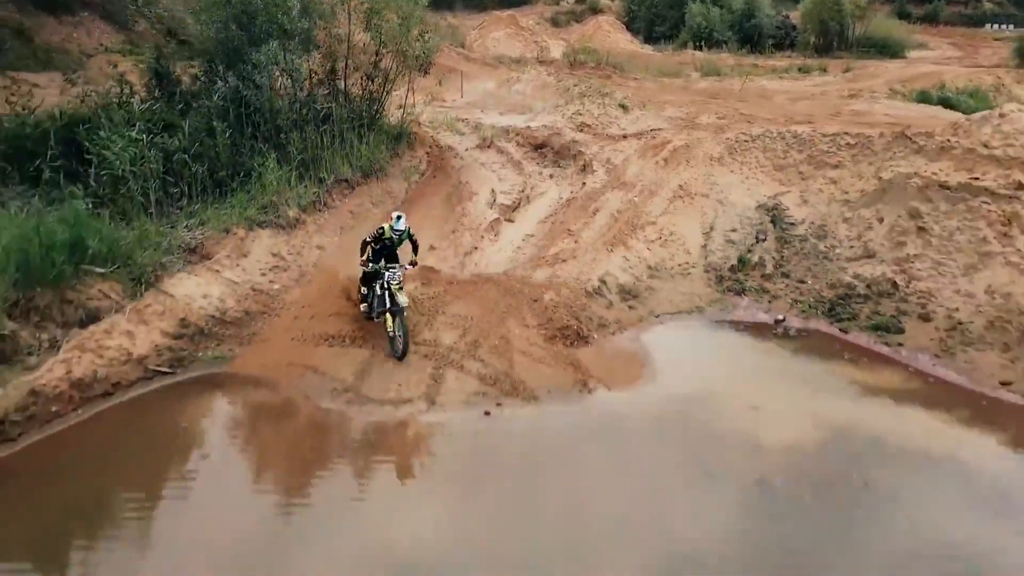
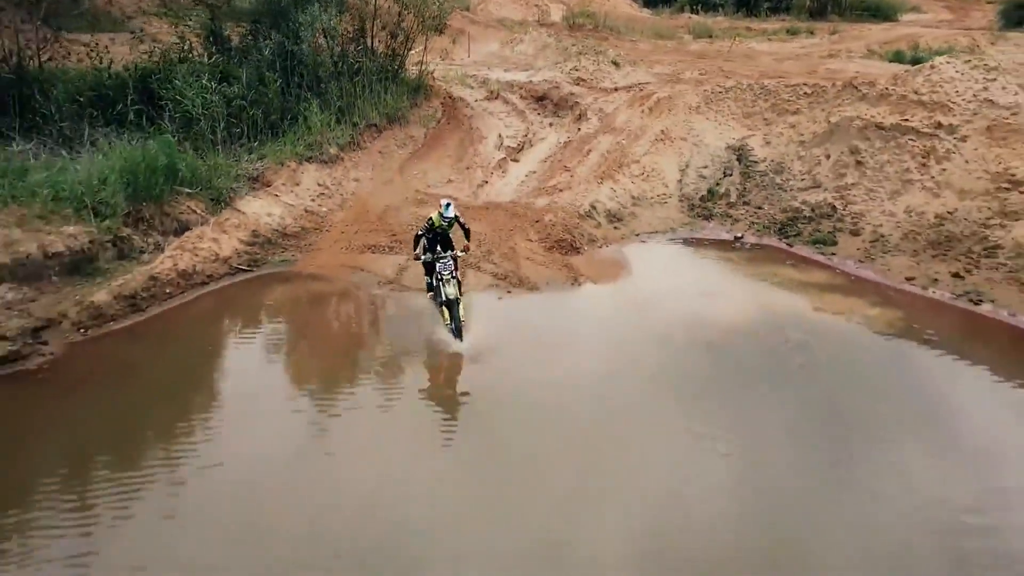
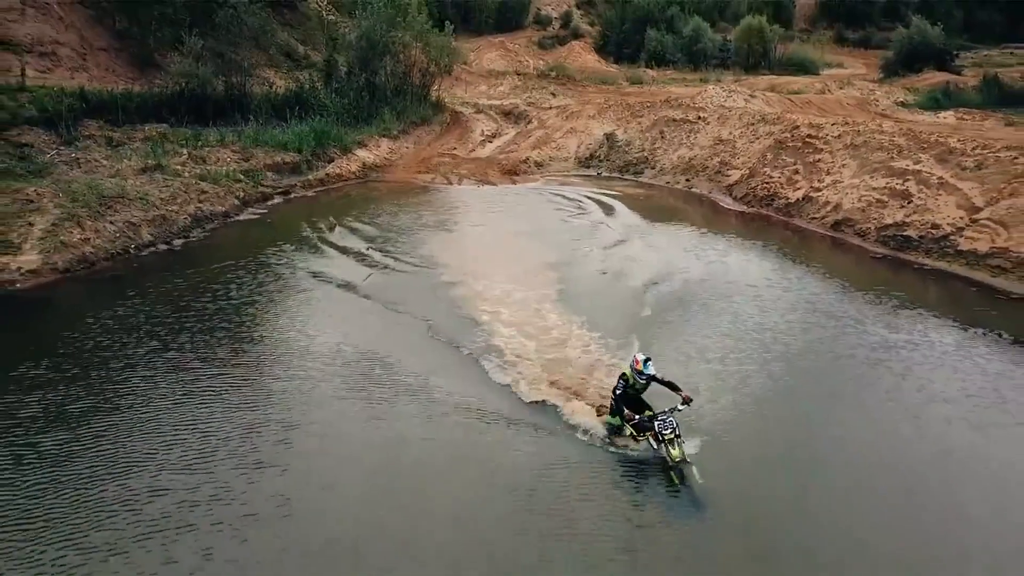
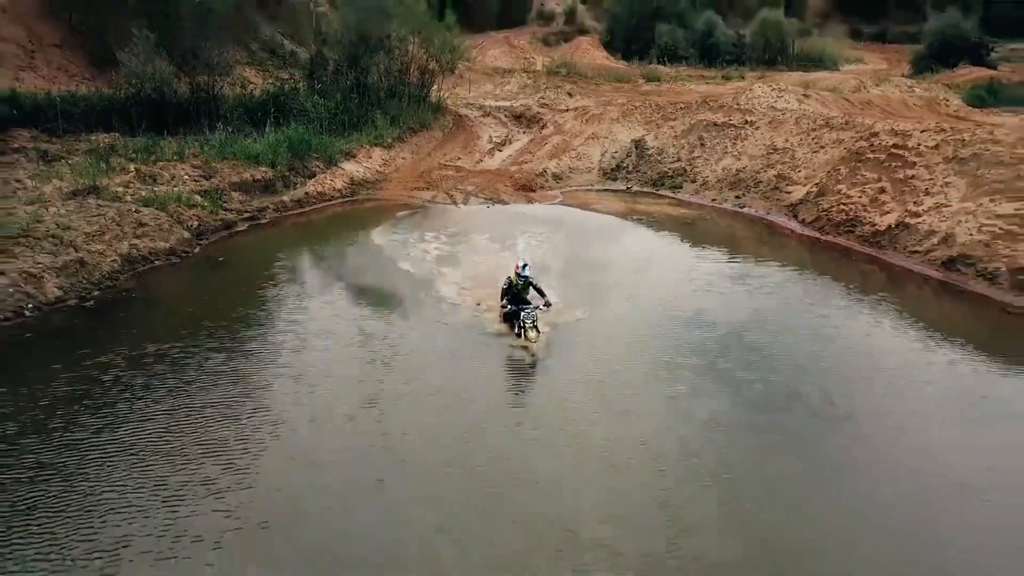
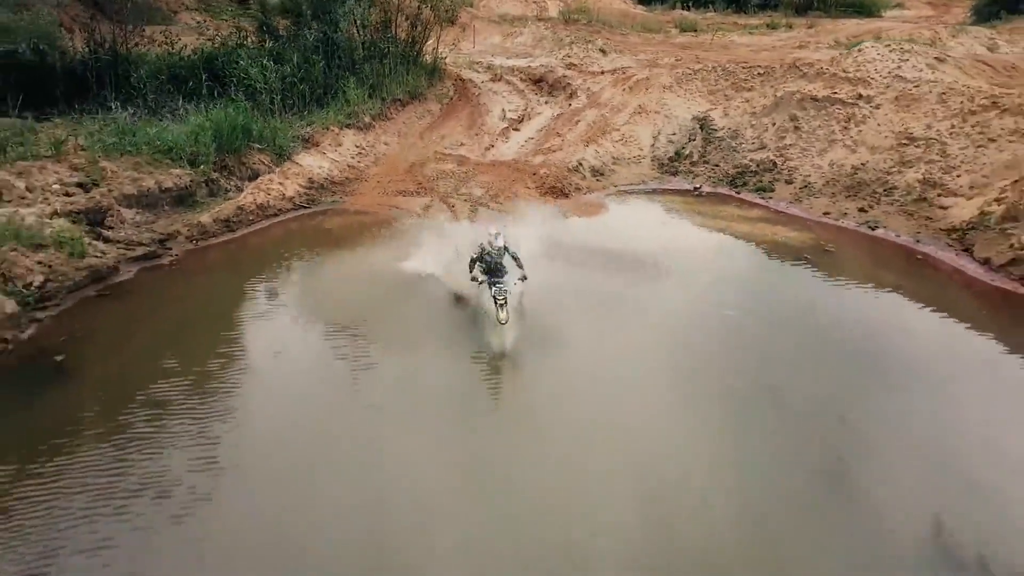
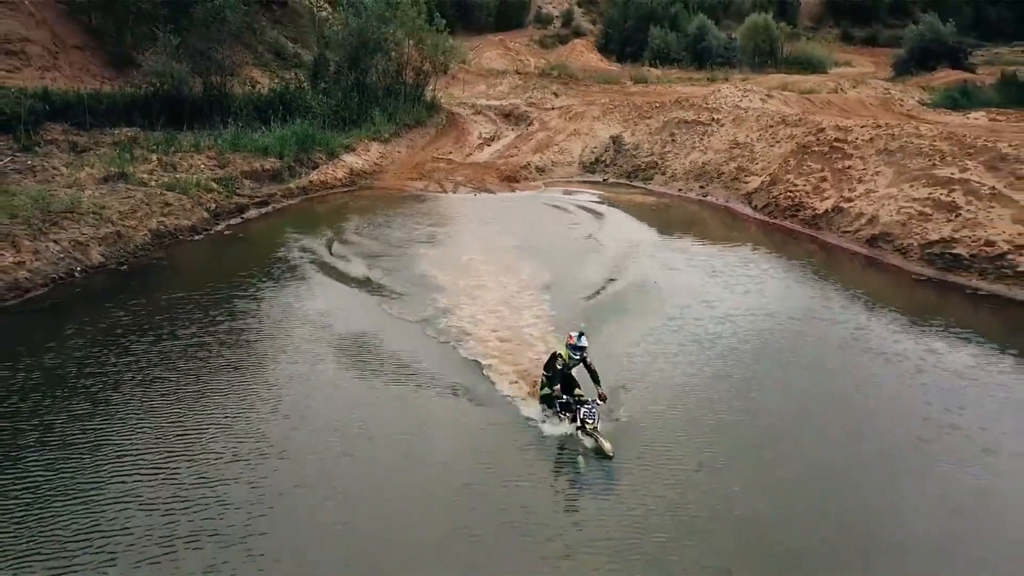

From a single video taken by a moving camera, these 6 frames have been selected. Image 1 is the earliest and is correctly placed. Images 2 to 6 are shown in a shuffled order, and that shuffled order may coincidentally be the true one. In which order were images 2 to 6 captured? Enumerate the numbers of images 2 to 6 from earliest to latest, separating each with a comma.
2, 5, 4, 6, 3
